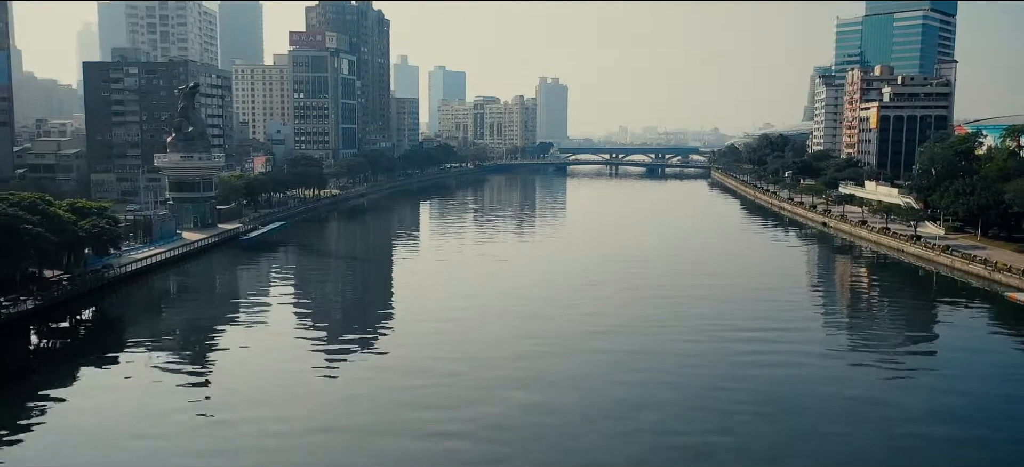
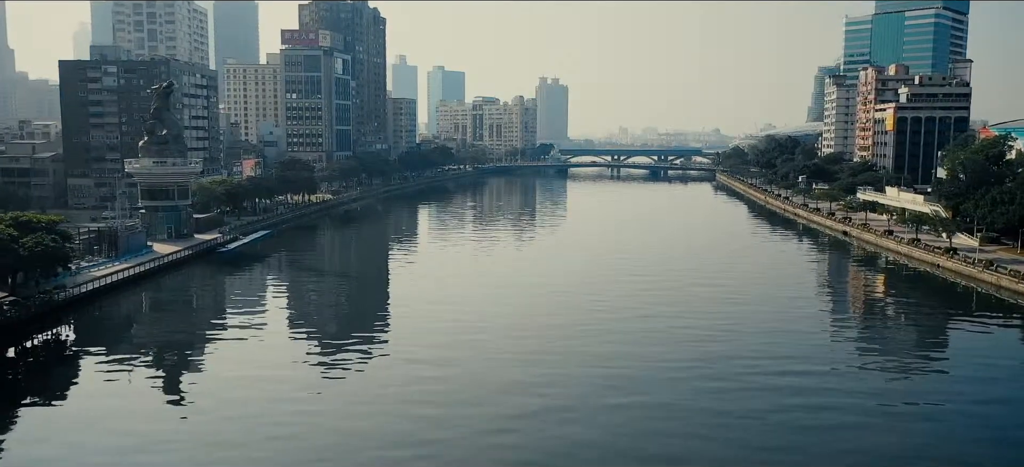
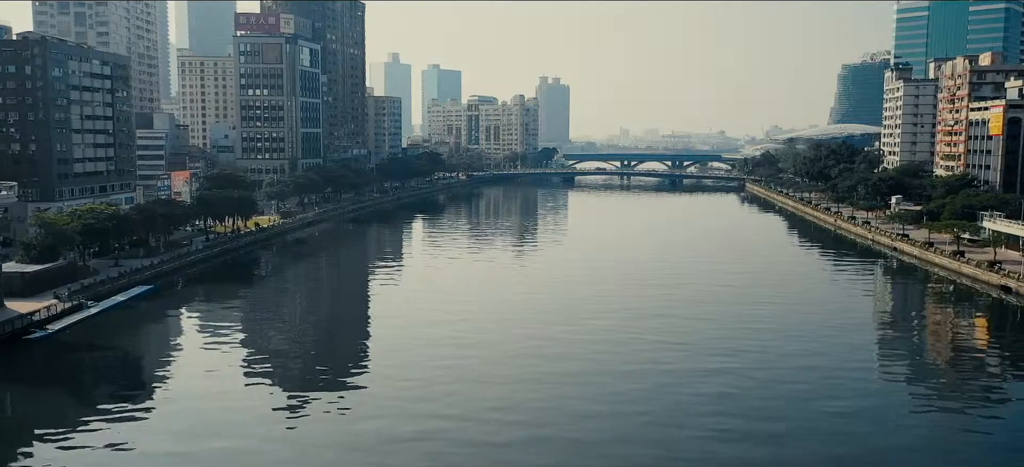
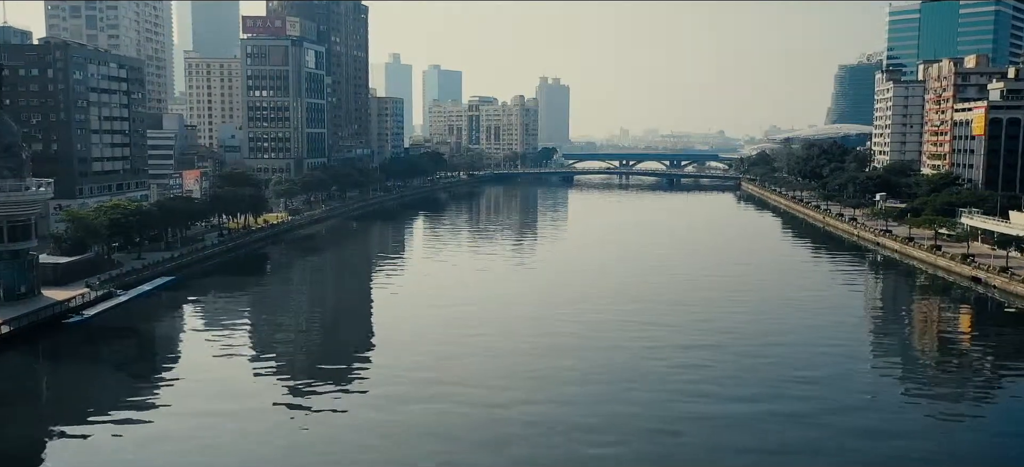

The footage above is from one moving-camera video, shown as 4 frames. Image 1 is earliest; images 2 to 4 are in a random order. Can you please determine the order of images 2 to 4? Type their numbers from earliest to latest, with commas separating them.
2, 4, 3
